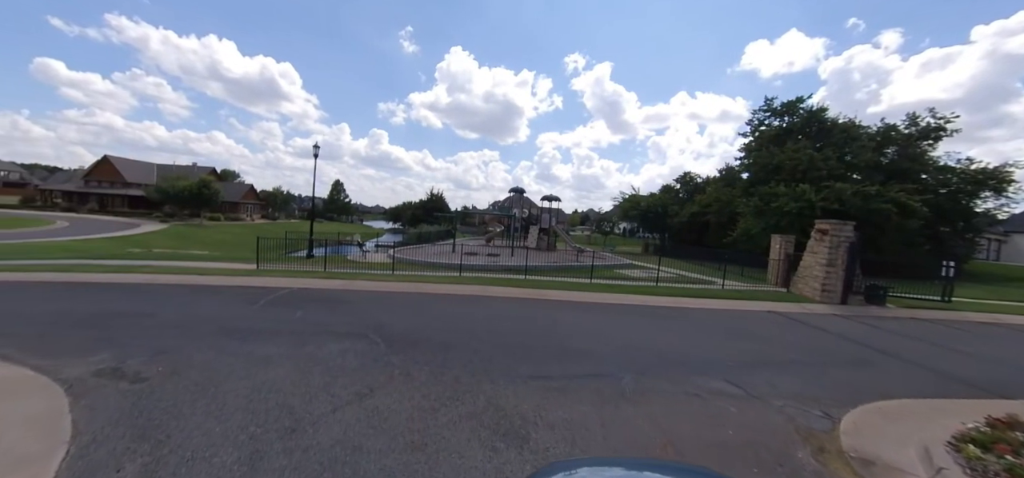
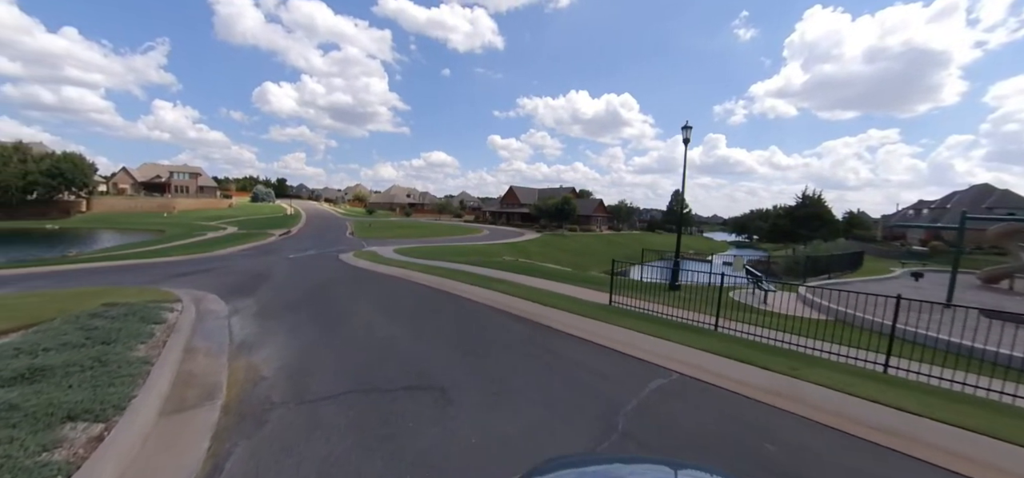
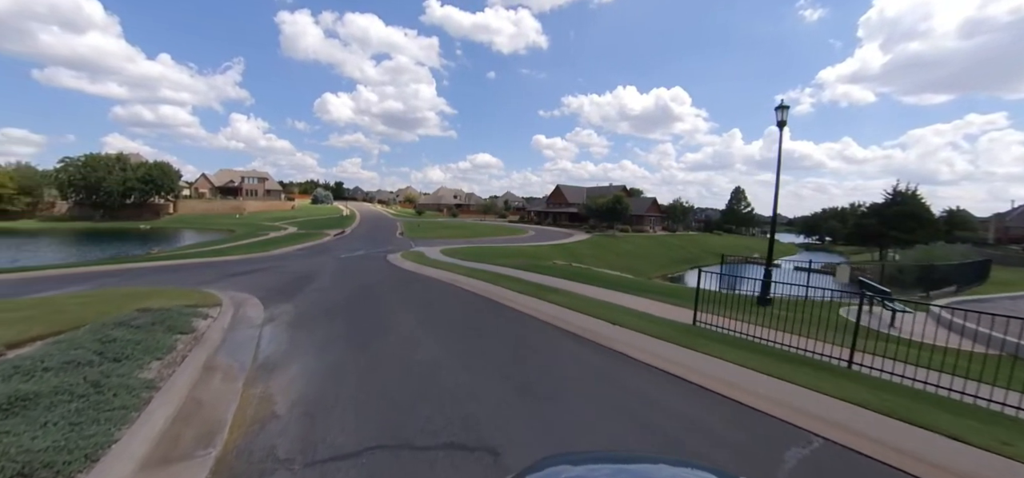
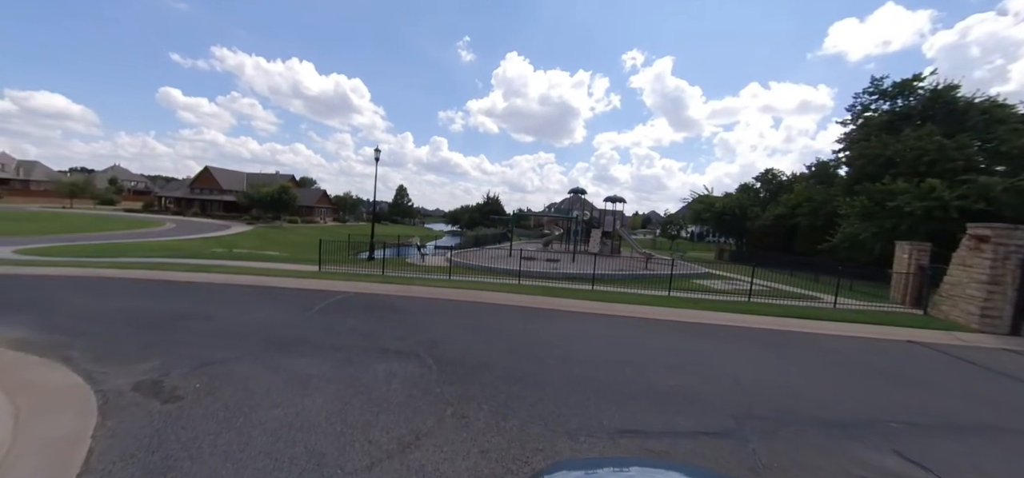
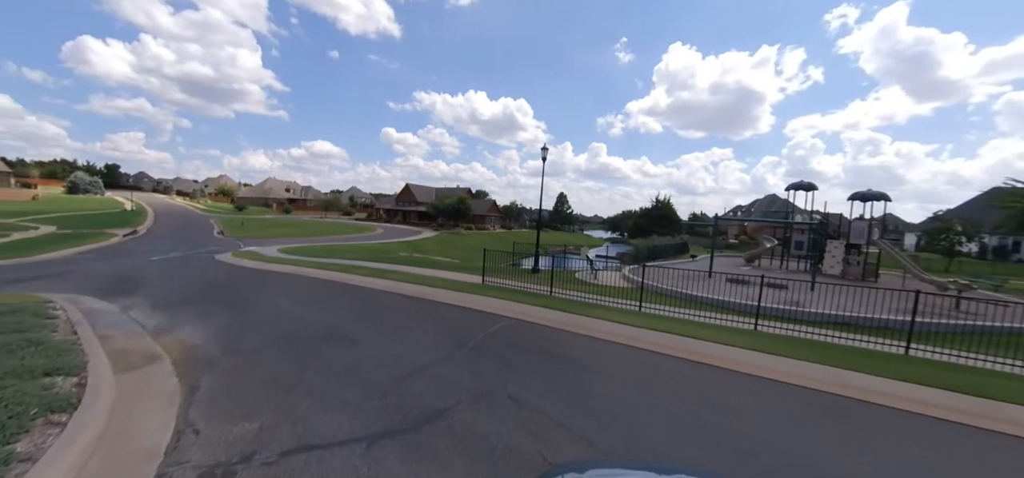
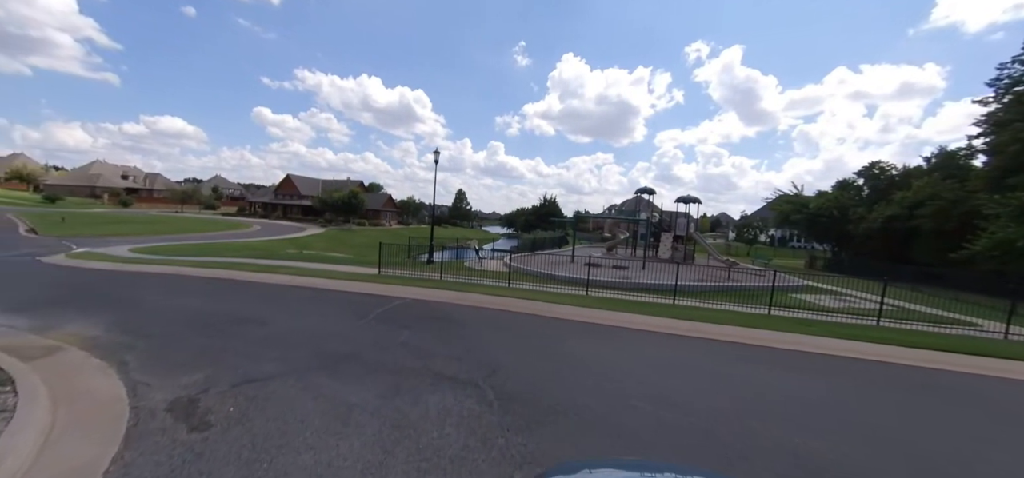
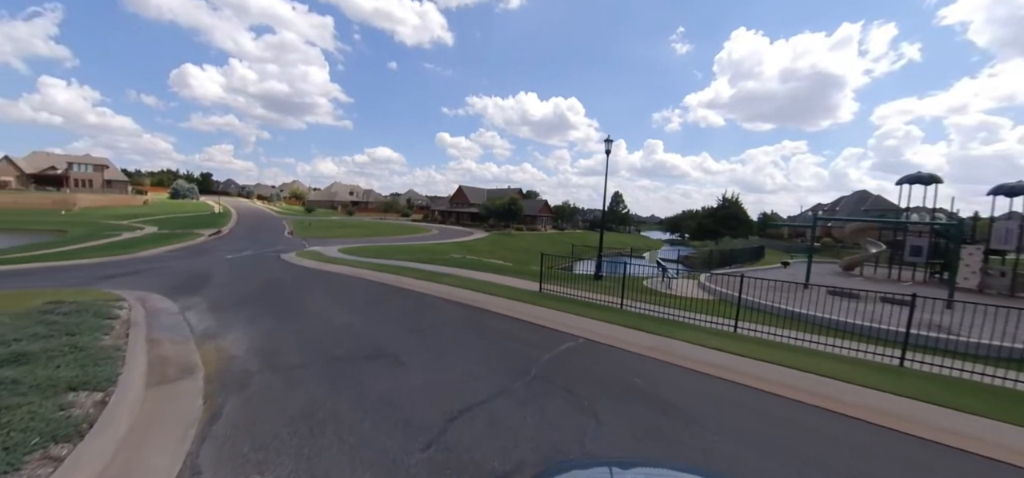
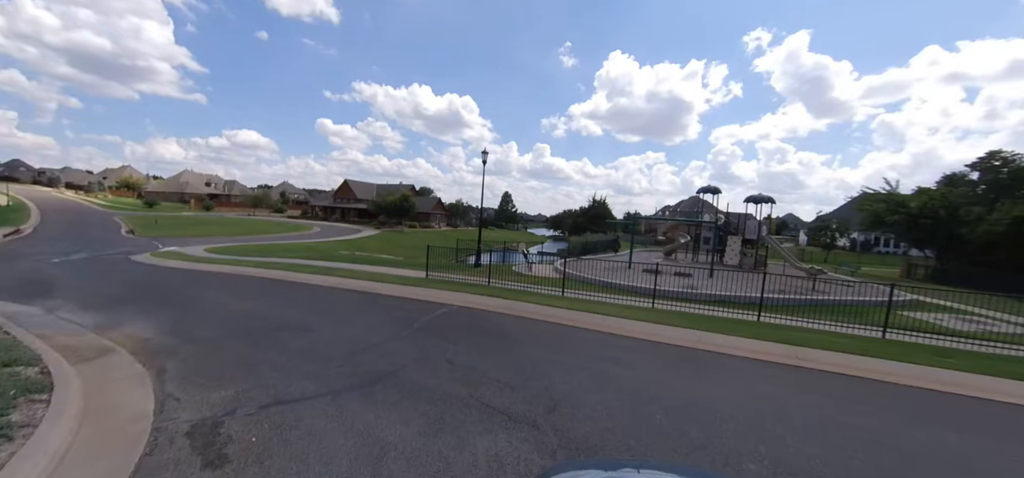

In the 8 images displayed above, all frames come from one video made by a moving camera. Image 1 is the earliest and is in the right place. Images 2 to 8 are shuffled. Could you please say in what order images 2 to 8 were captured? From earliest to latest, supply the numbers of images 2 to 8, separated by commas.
4, 6, 8, 5, 7, 2, 3
